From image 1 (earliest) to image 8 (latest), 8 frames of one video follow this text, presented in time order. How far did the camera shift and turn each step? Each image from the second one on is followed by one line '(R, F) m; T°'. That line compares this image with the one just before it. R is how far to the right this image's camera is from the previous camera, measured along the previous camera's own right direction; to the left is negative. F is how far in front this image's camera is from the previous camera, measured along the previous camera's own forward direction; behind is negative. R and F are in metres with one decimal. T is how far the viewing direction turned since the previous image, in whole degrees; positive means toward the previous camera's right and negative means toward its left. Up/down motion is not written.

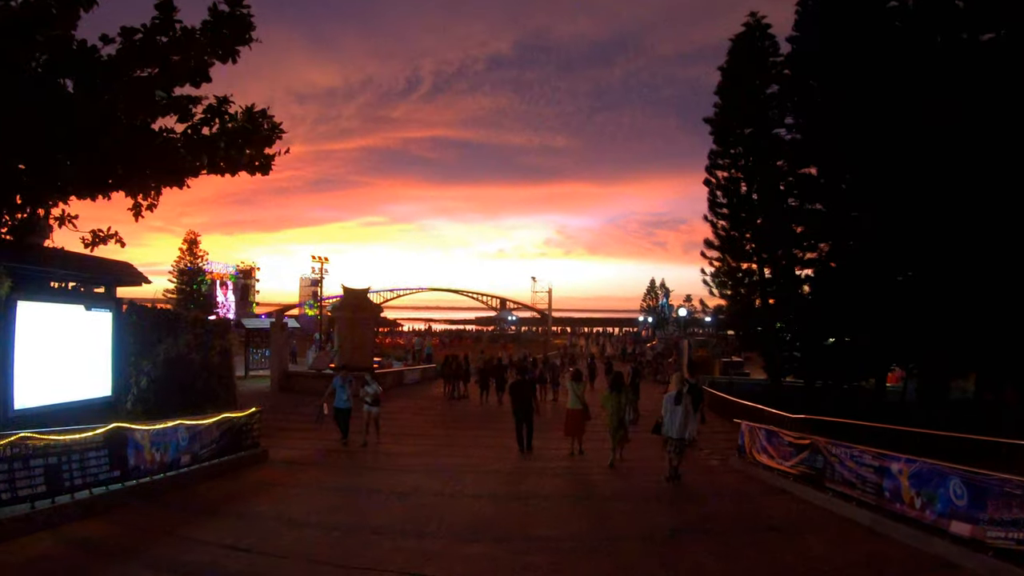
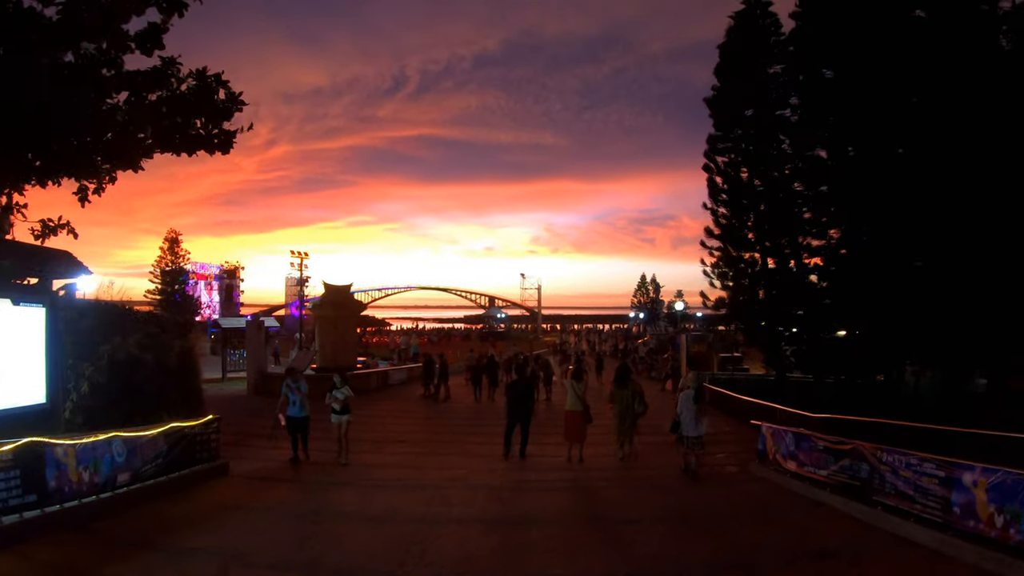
(0.0, +1.3) m; +1°
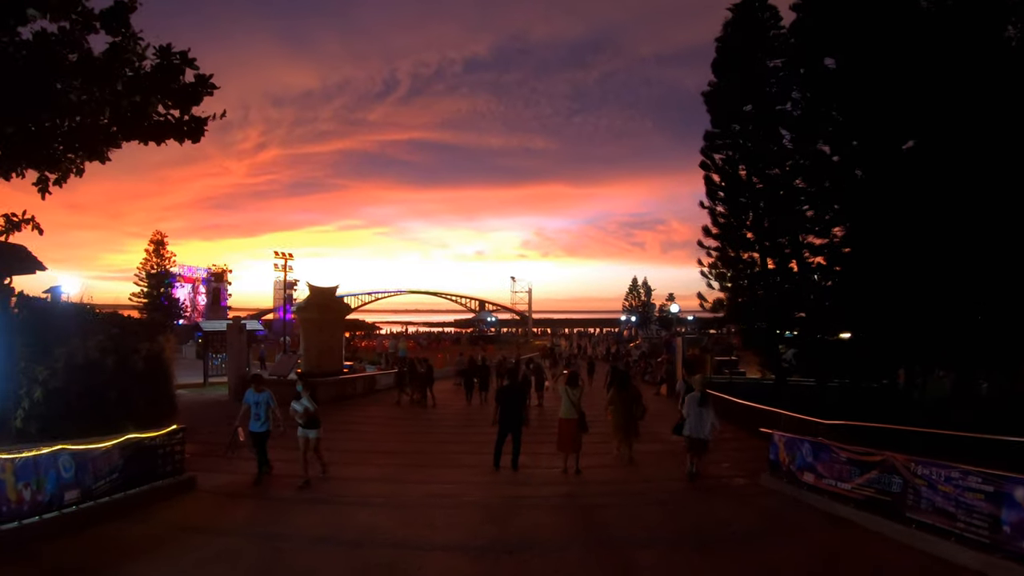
(0.0, +0.7) m; +1°
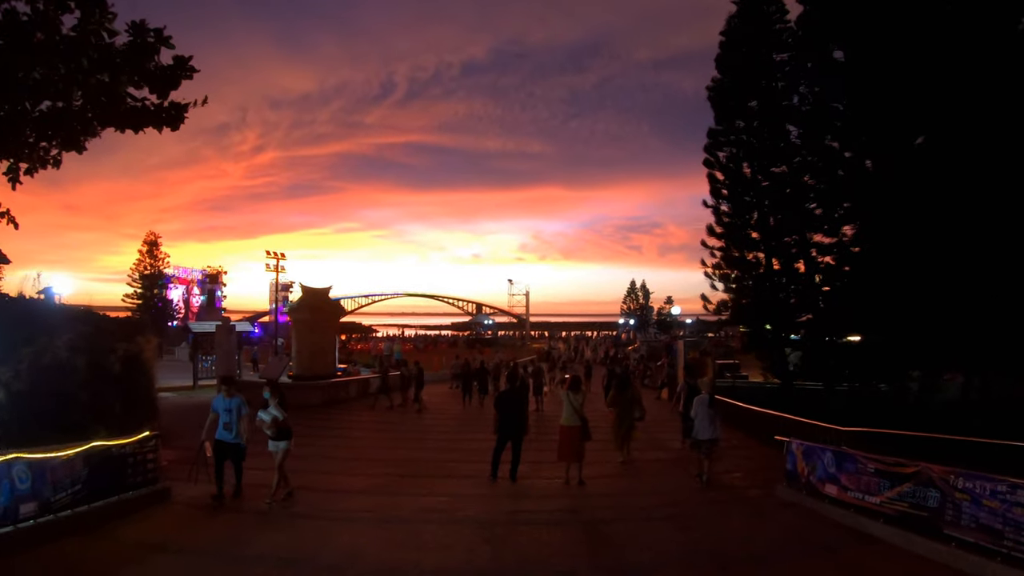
(0.0, +0.6) m; 0°
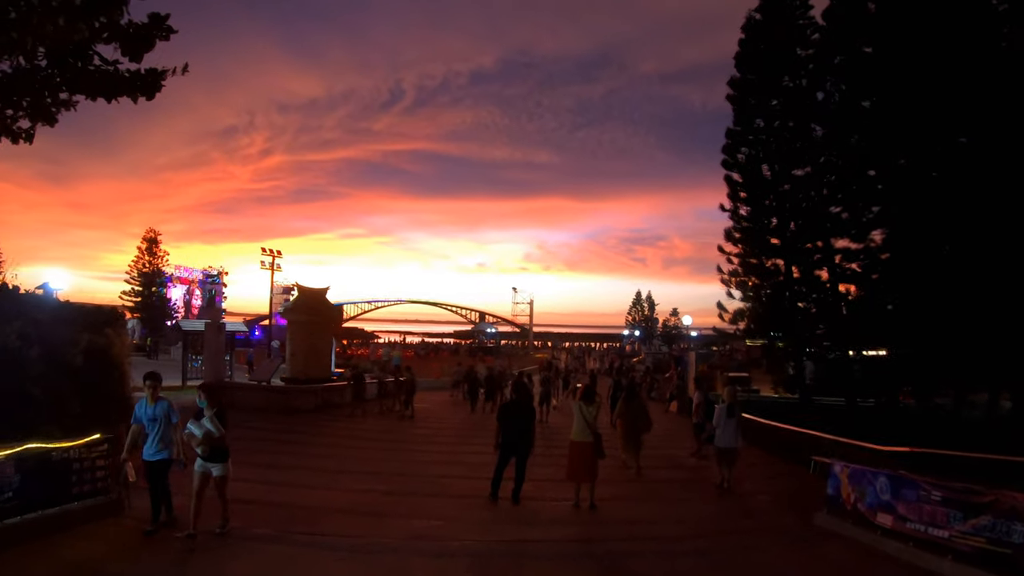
(-0.1, +1.1) m; 0°
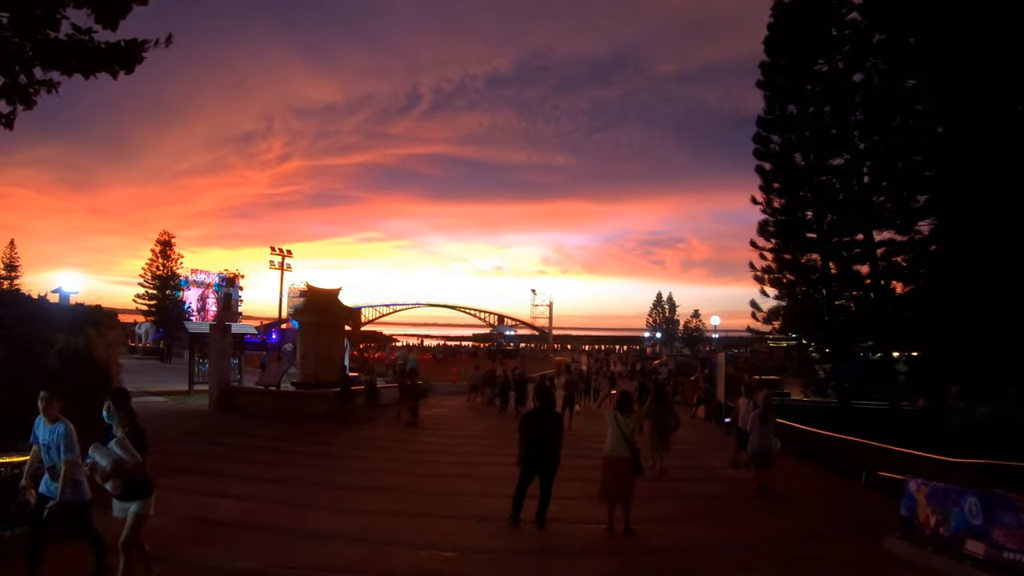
(0.0, +1.1) m; -1°
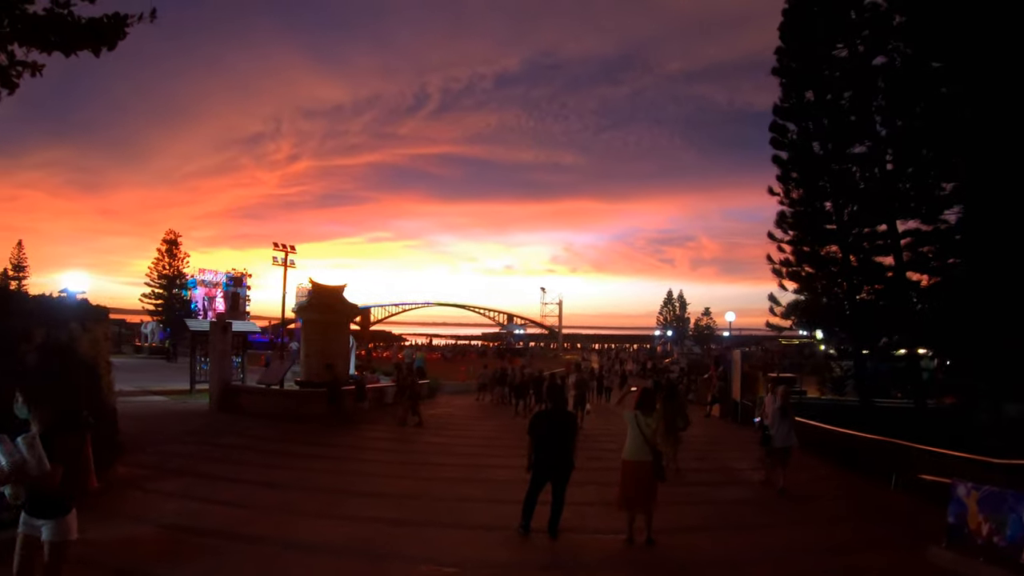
(0.0, +0.6) m; -1°
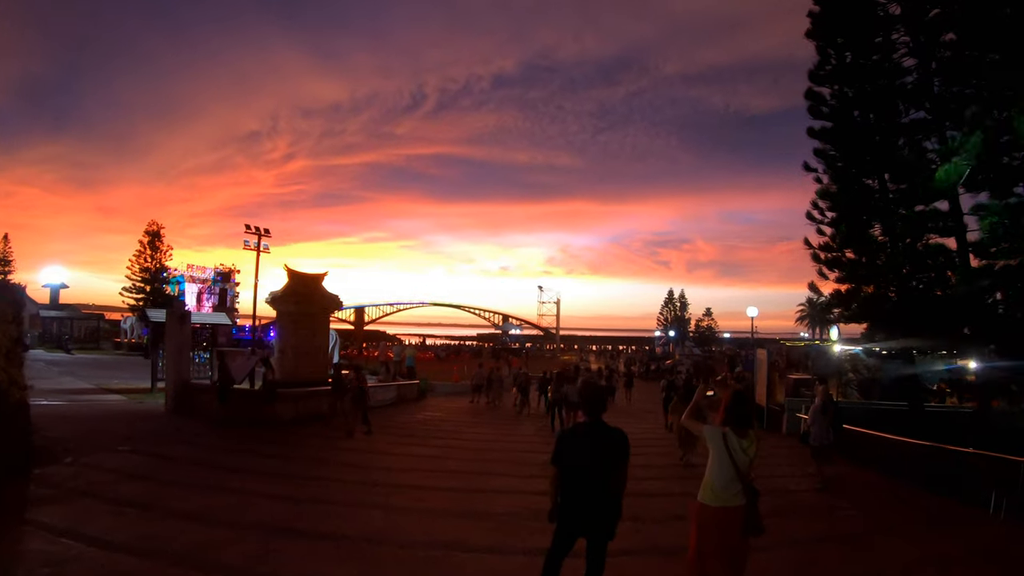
(-0.1, +2.3) m; 0°
